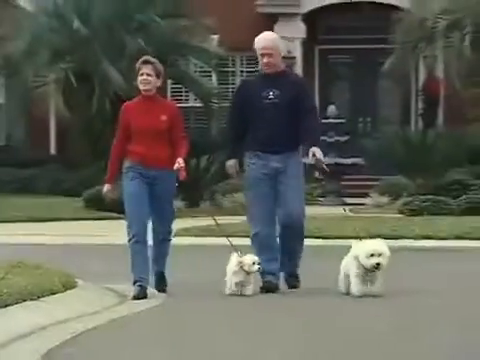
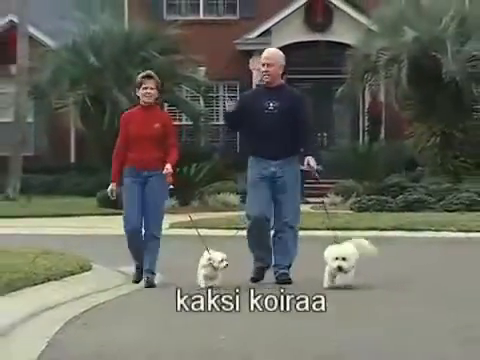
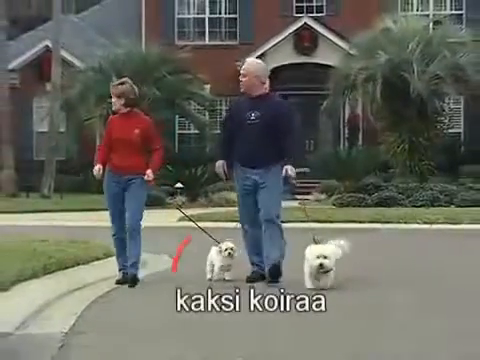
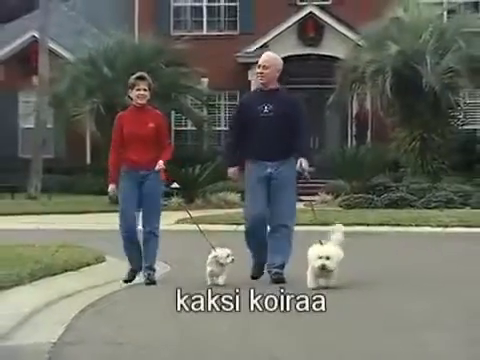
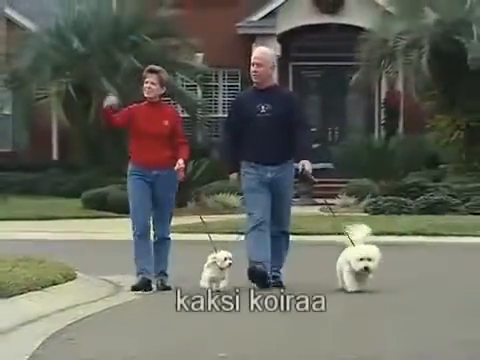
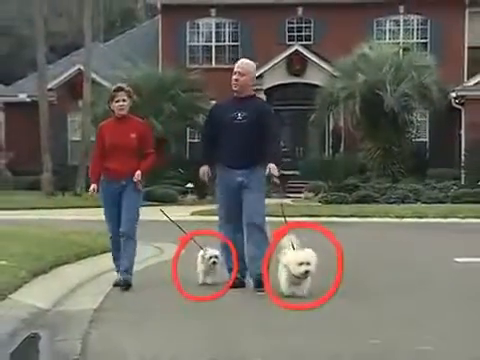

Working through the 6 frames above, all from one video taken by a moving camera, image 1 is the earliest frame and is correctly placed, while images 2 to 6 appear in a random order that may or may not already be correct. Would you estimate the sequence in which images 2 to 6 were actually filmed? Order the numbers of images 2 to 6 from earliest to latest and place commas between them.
5, 2, 4, 3, 6
